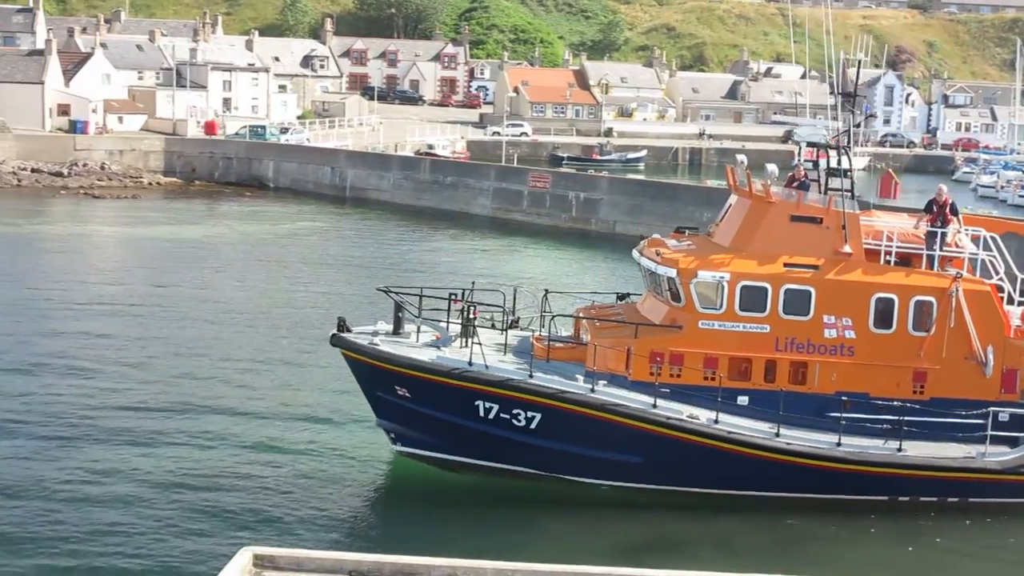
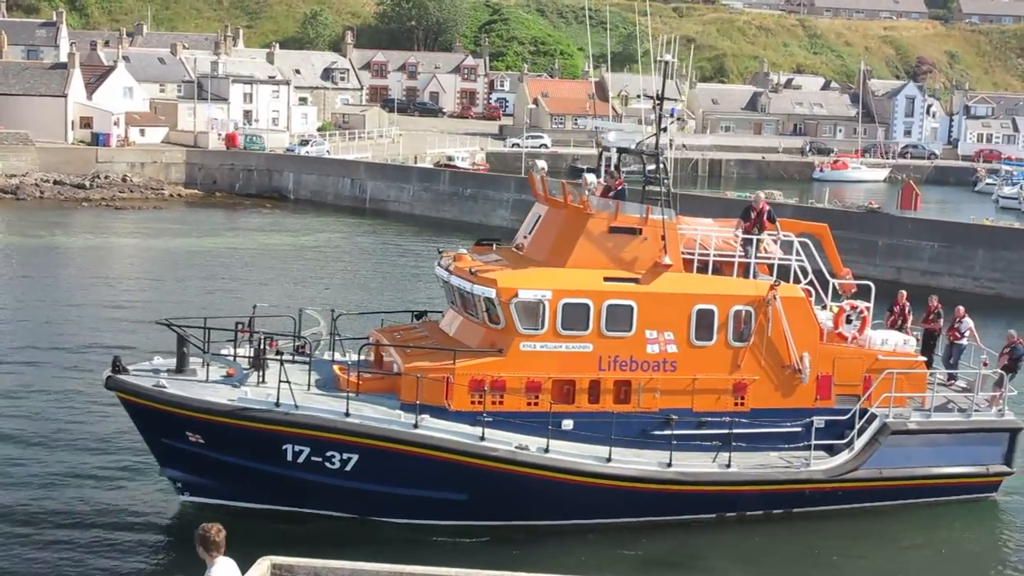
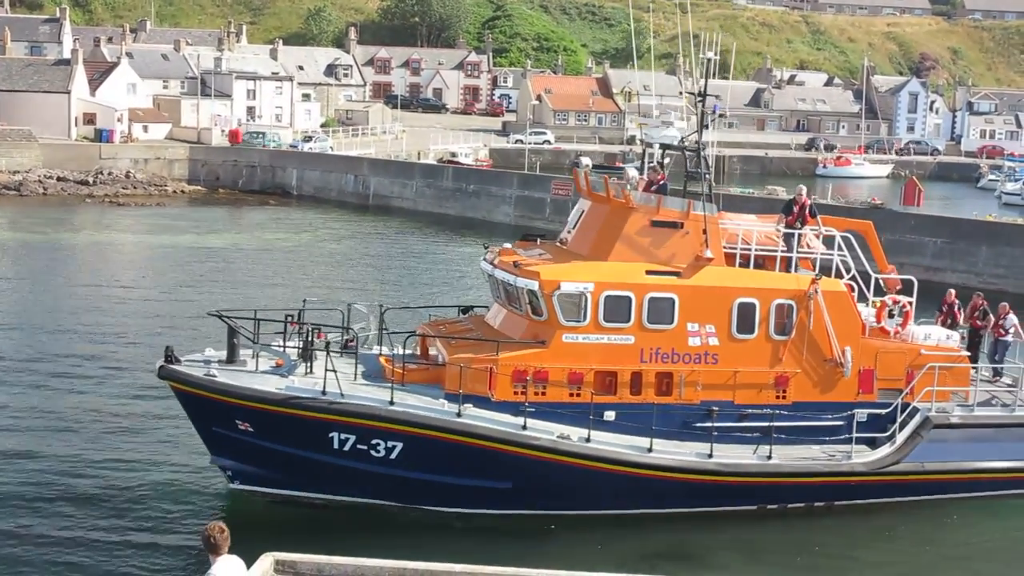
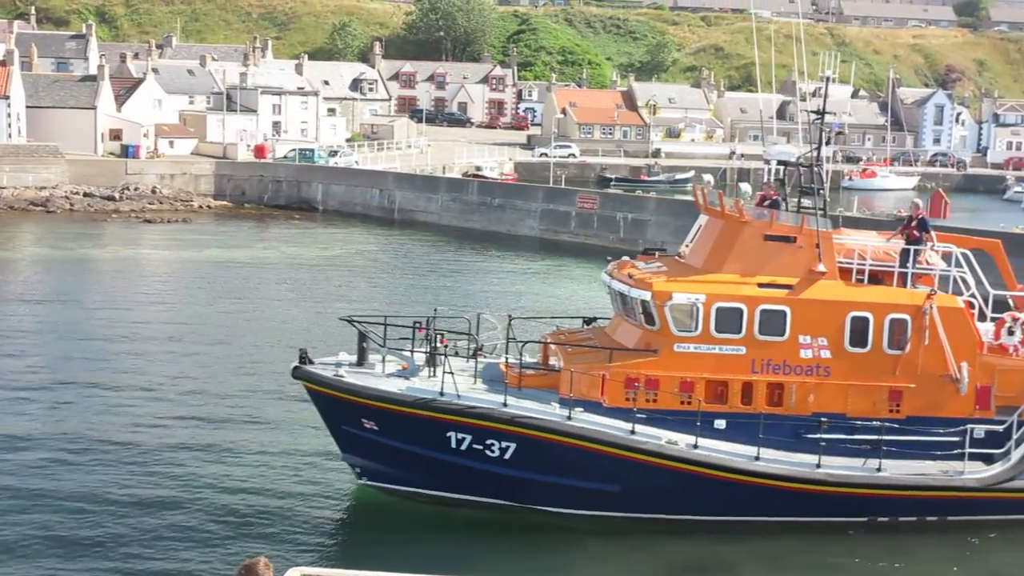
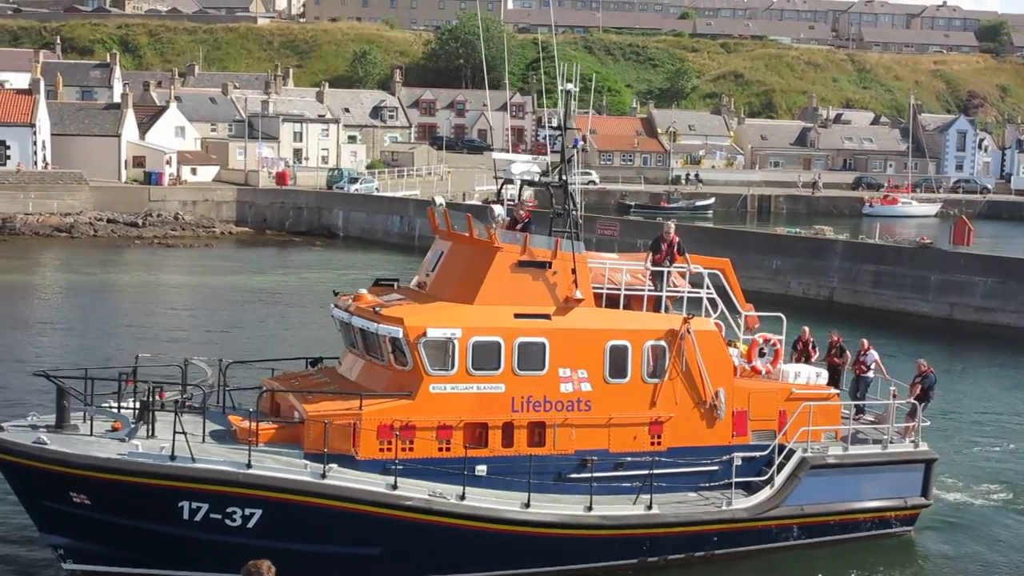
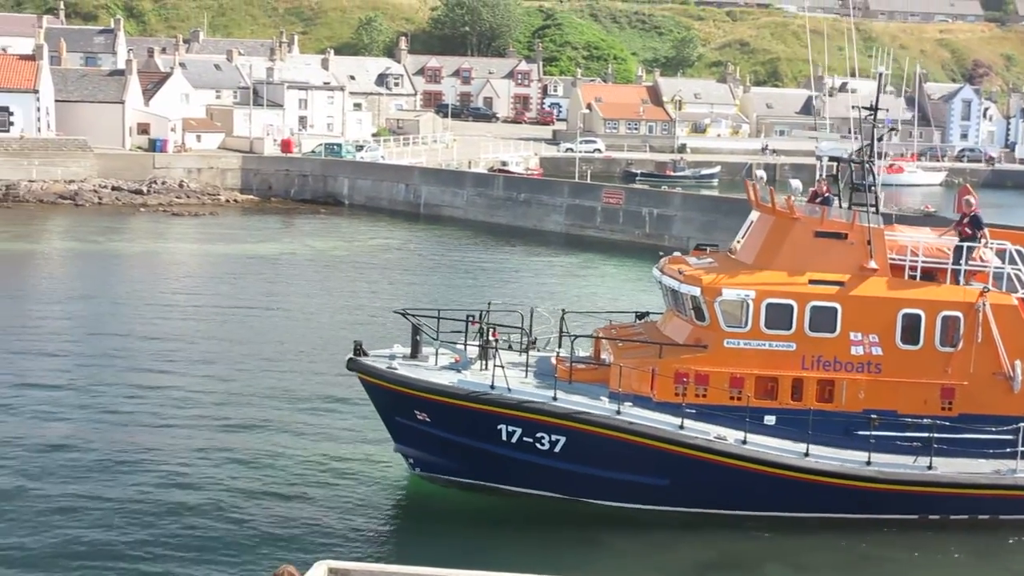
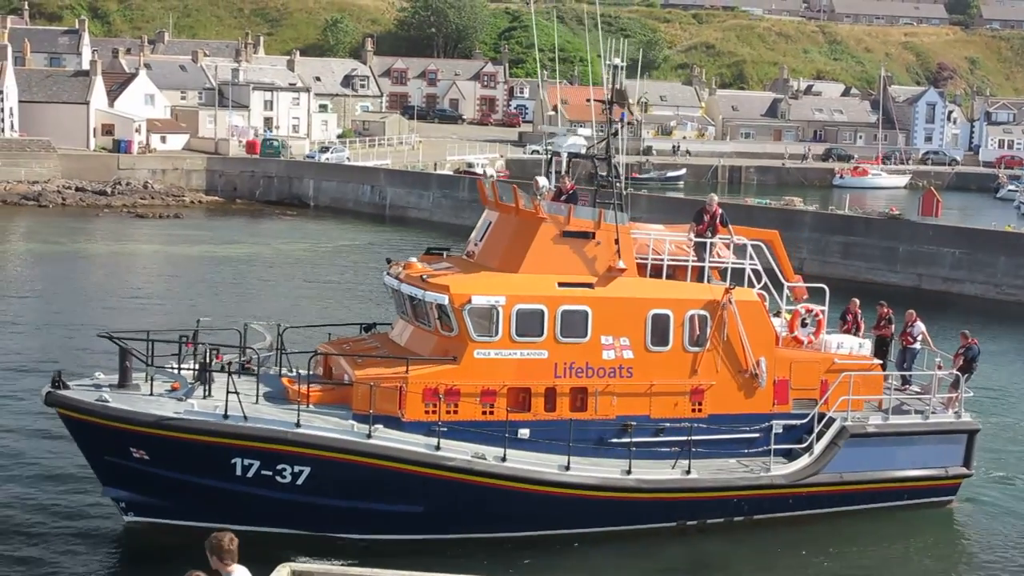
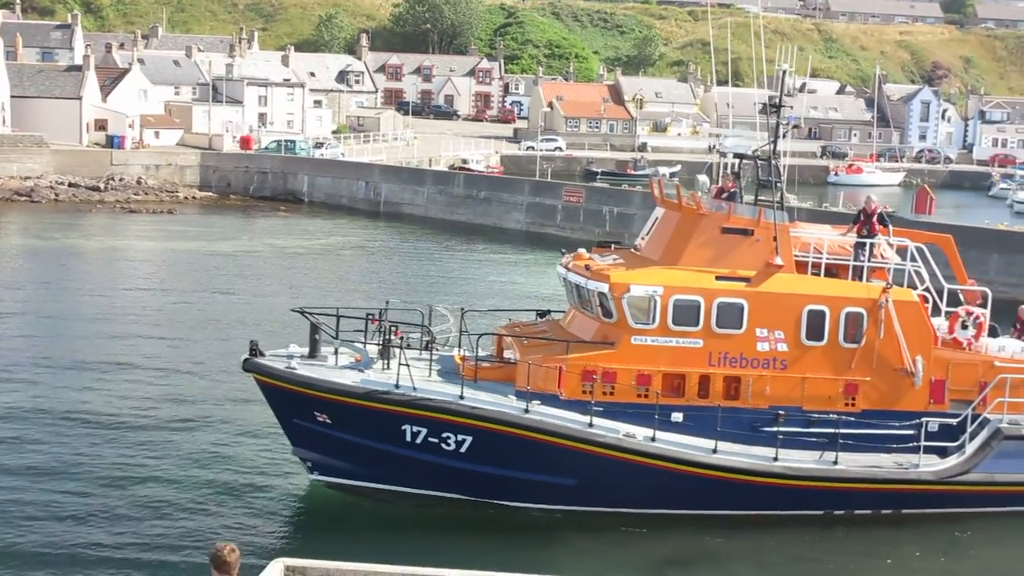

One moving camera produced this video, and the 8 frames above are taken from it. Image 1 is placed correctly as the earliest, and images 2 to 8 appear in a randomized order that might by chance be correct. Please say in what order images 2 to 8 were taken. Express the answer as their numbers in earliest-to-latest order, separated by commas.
6, 4, 8, 3, 2, 7, 5
